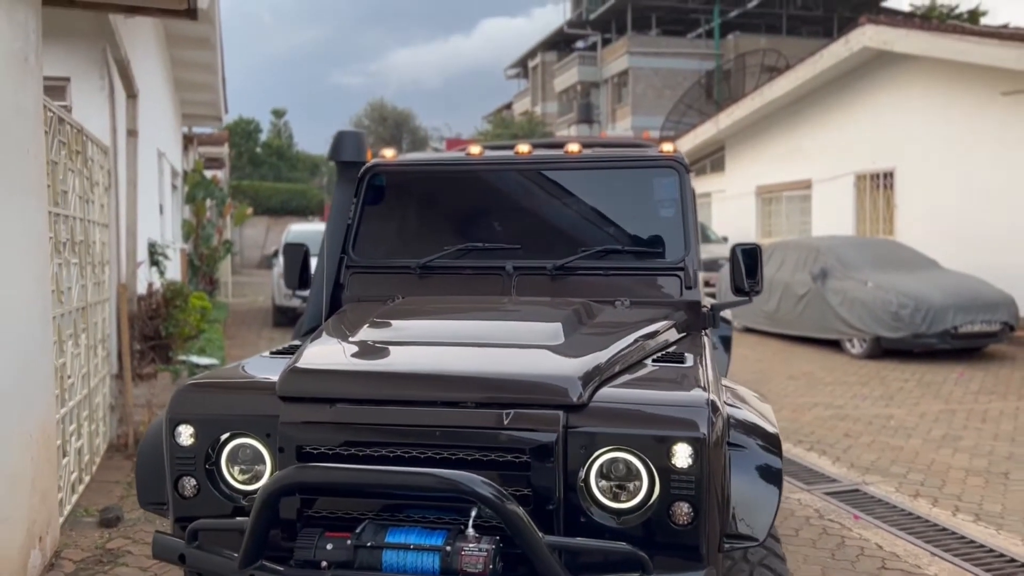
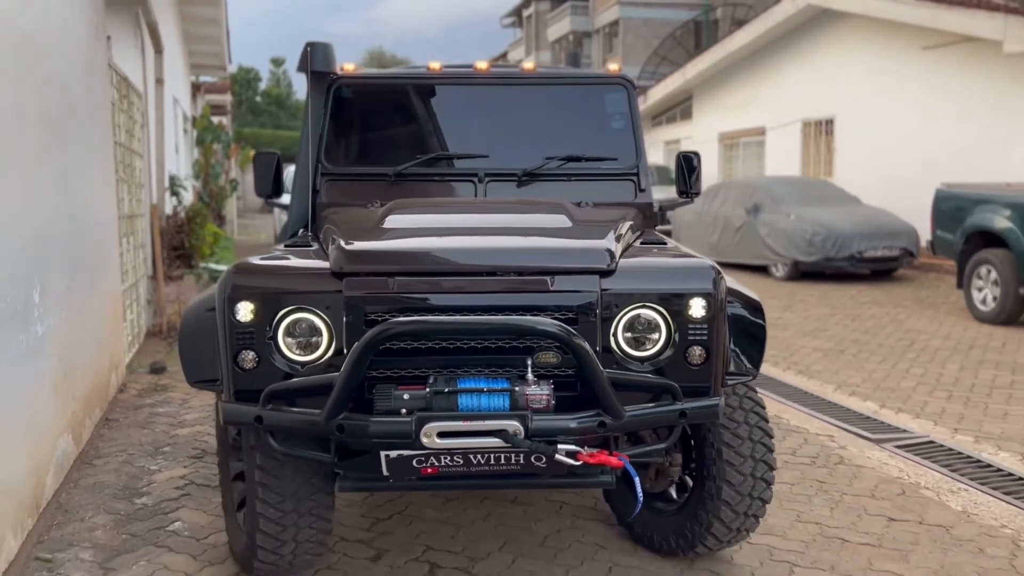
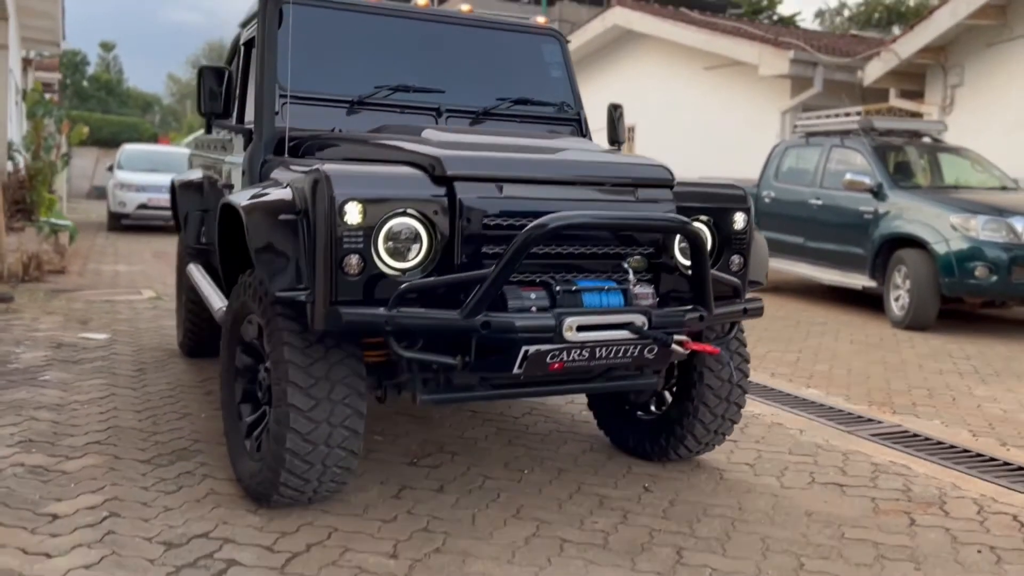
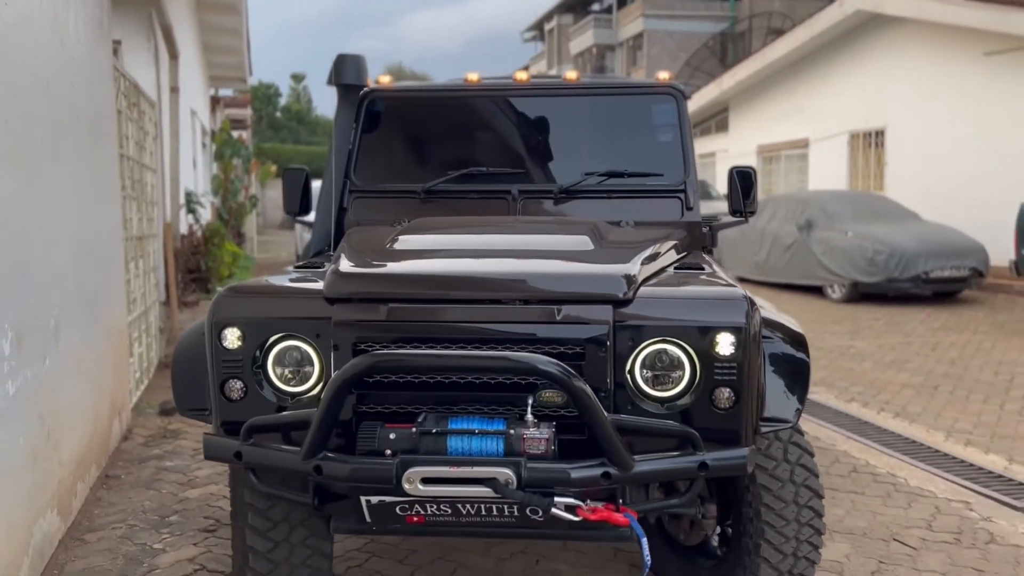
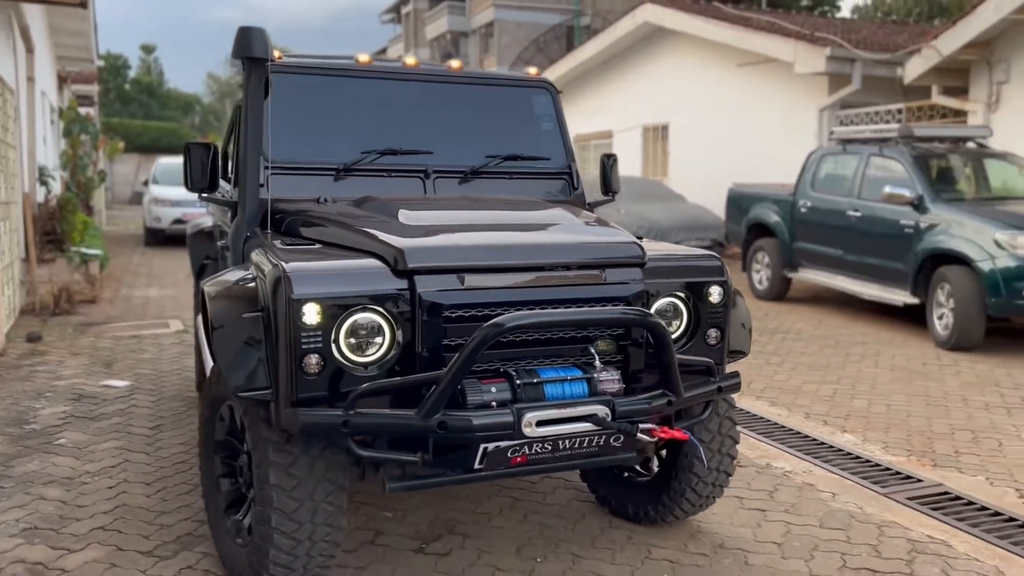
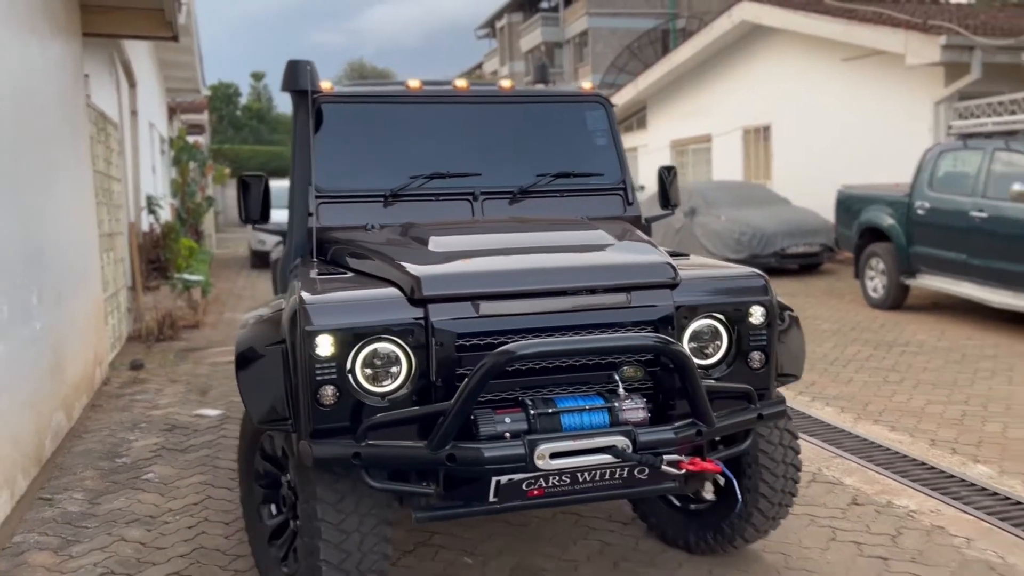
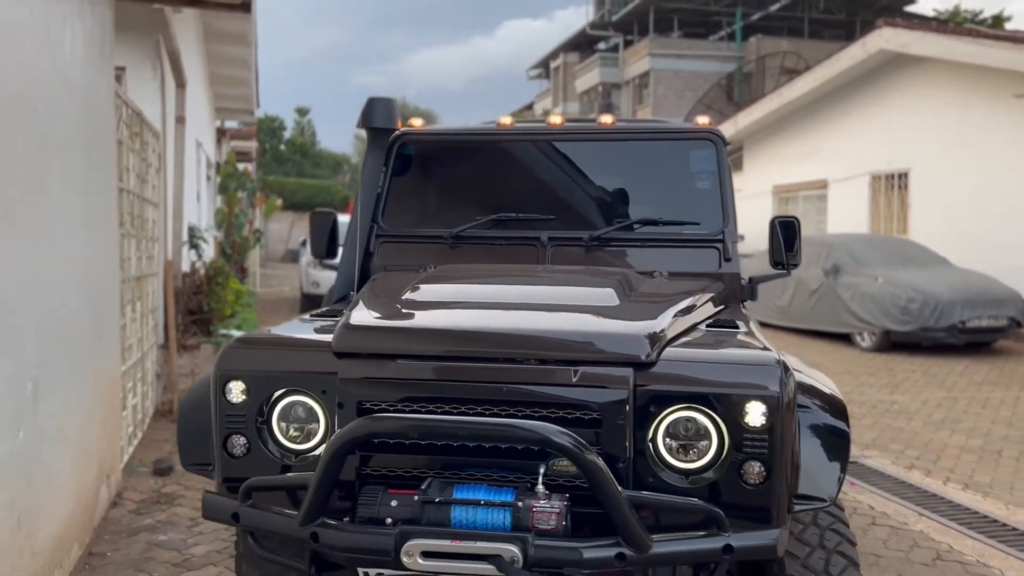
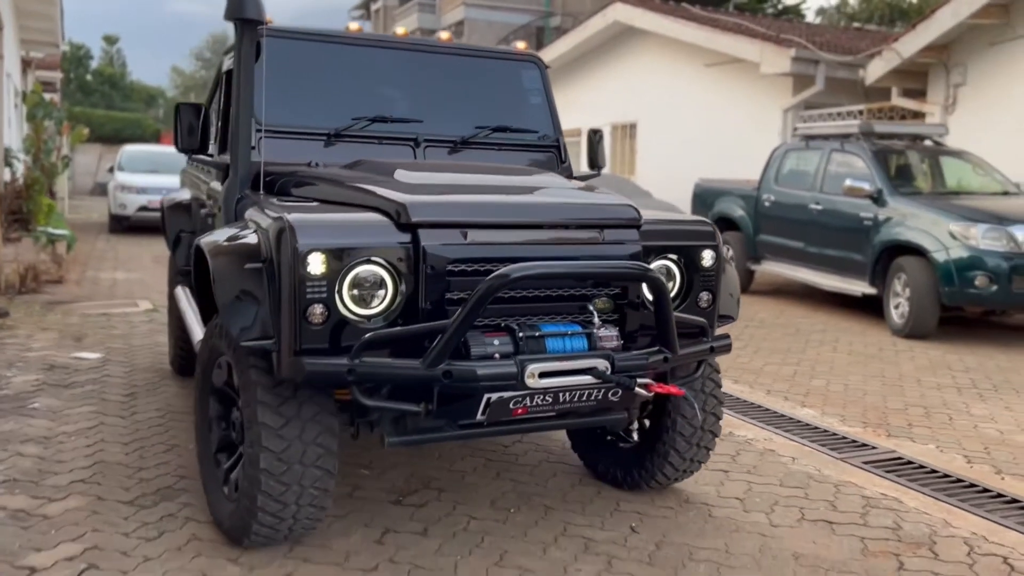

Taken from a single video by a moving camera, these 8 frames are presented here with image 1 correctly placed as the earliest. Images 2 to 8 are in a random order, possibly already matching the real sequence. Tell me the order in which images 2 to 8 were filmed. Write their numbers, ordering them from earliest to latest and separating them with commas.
7, 4, 2, 6, 5, 8, 3
